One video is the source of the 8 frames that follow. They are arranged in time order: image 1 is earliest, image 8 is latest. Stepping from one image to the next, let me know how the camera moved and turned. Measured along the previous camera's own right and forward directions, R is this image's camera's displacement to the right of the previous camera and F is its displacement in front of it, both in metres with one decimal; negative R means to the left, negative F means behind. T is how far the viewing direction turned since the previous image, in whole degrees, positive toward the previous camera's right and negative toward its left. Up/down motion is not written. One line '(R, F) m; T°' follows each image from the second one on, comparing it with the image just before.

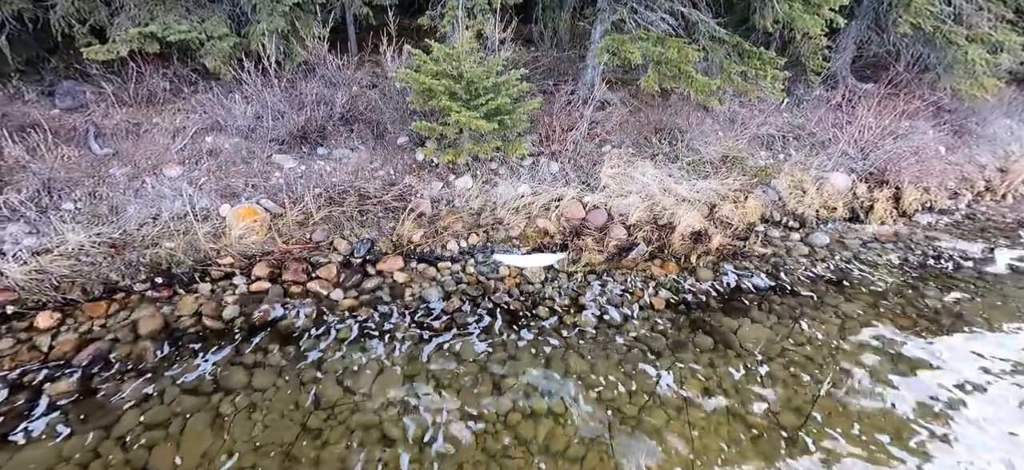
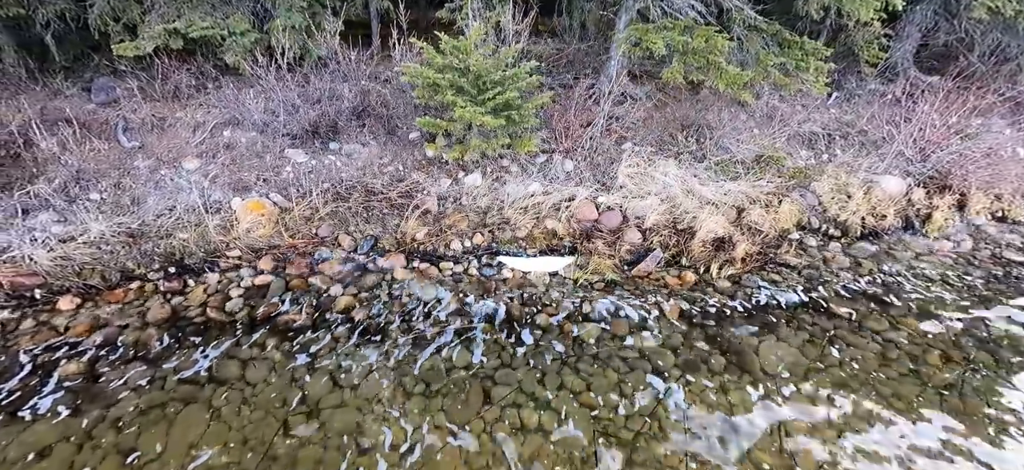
(+0.2, +0.1) m; -5°
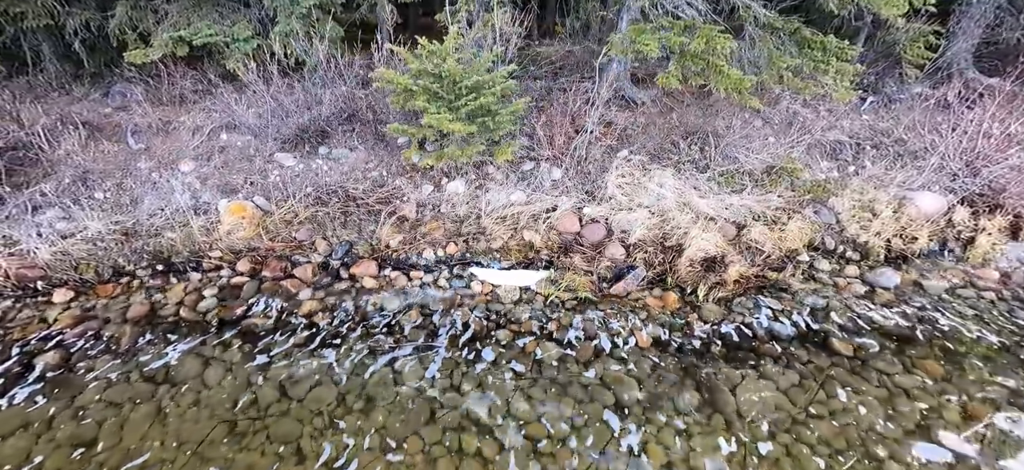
(+0.5, +0.1) m; -6°
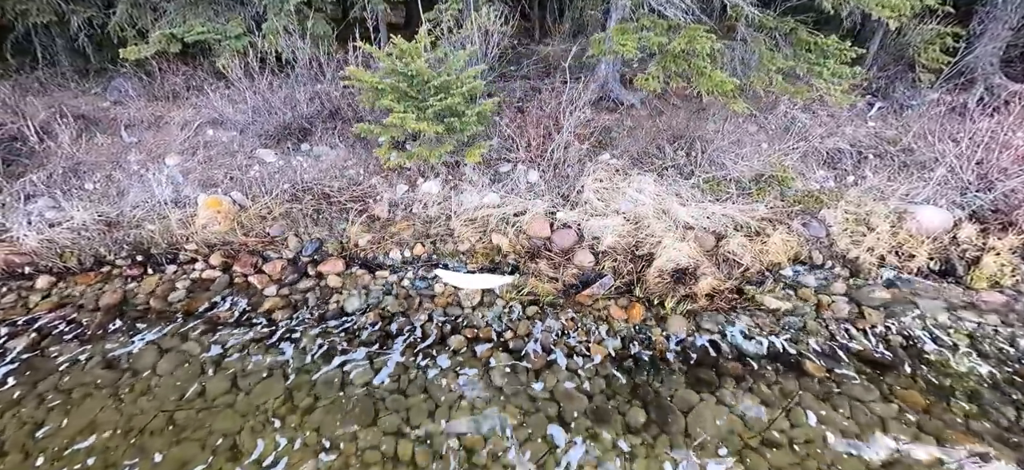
(+0.4, +0.1) m; -3°
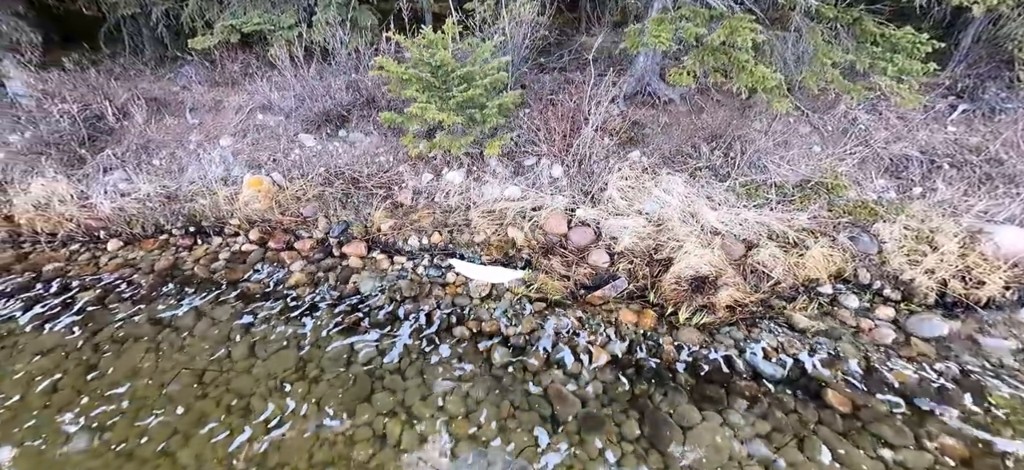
(+0.3, 0.0) m; -7°
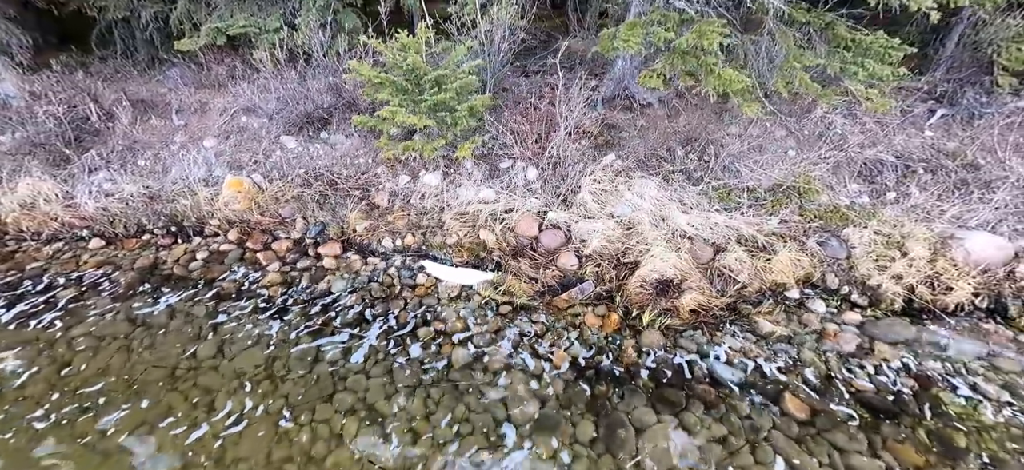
(+0.2, 0.0) m; -1°
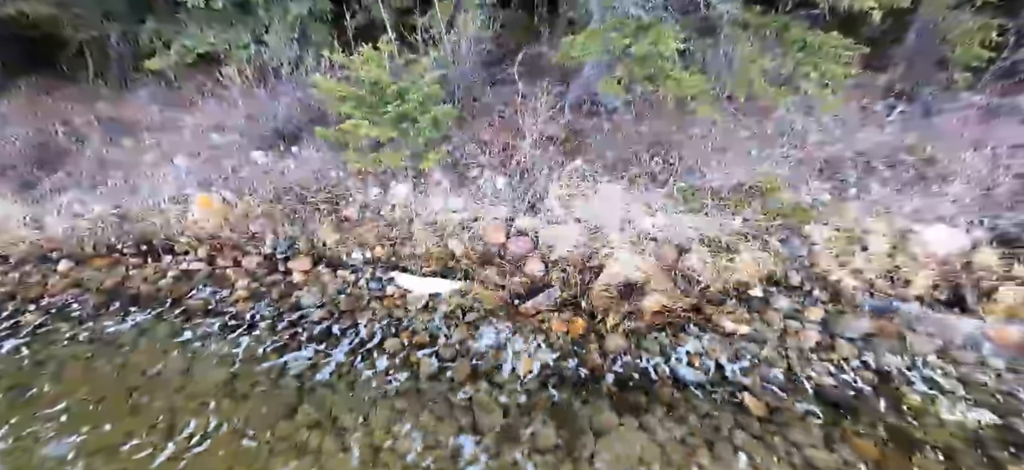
(+0.2, 0.0) m; +1°
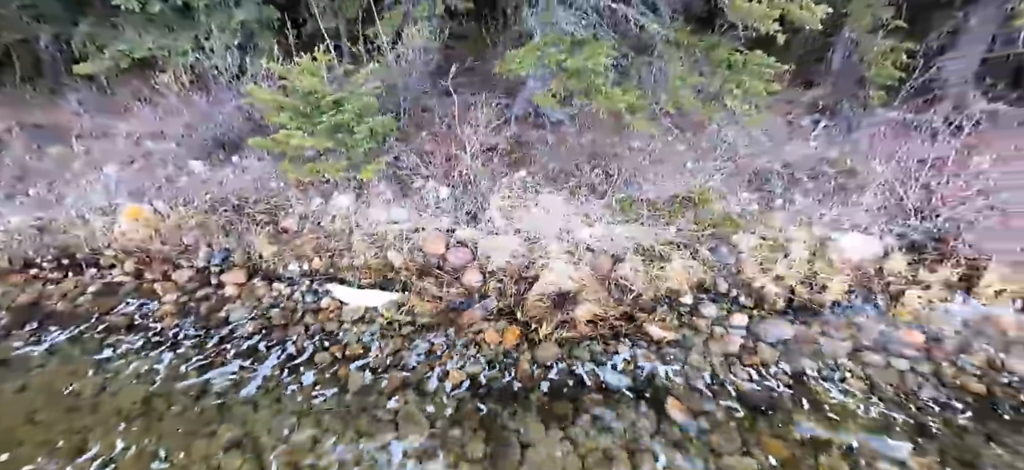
(+0.2, 0.0) m; +3°
